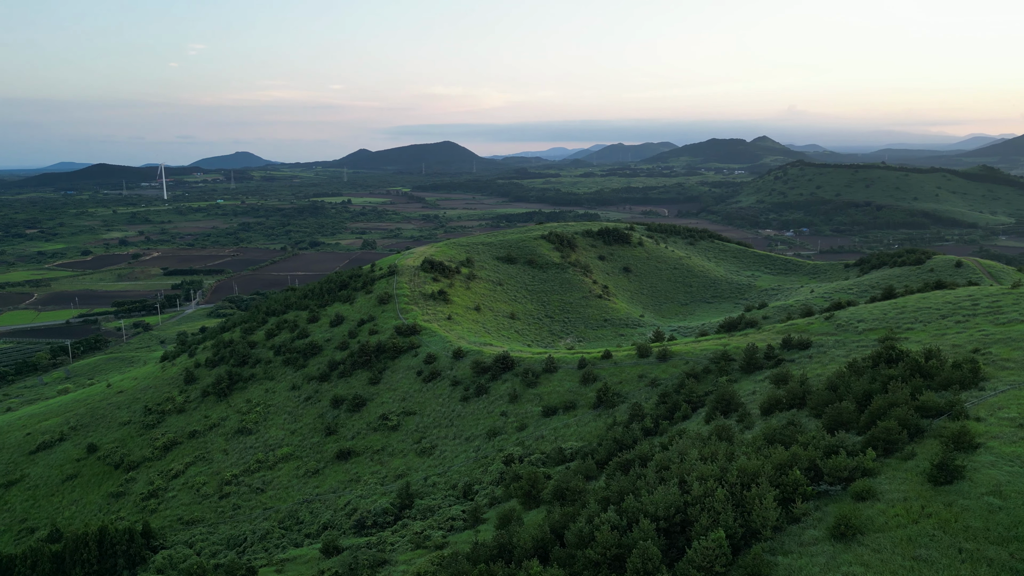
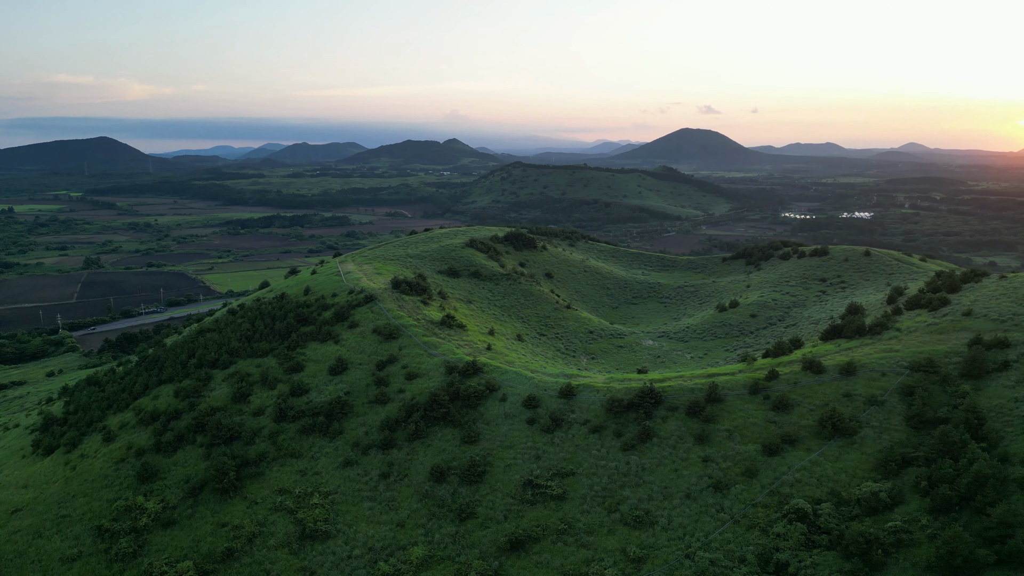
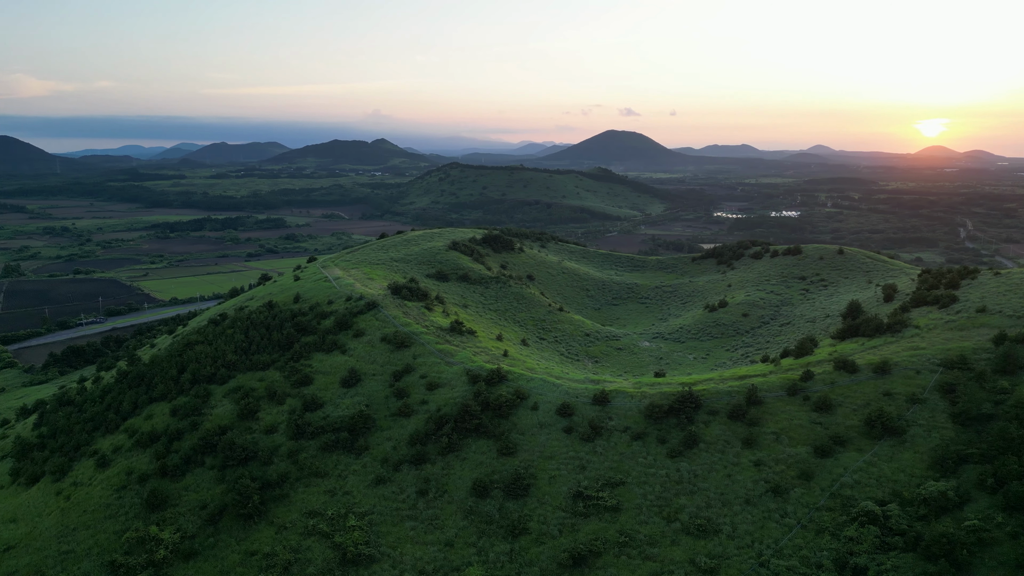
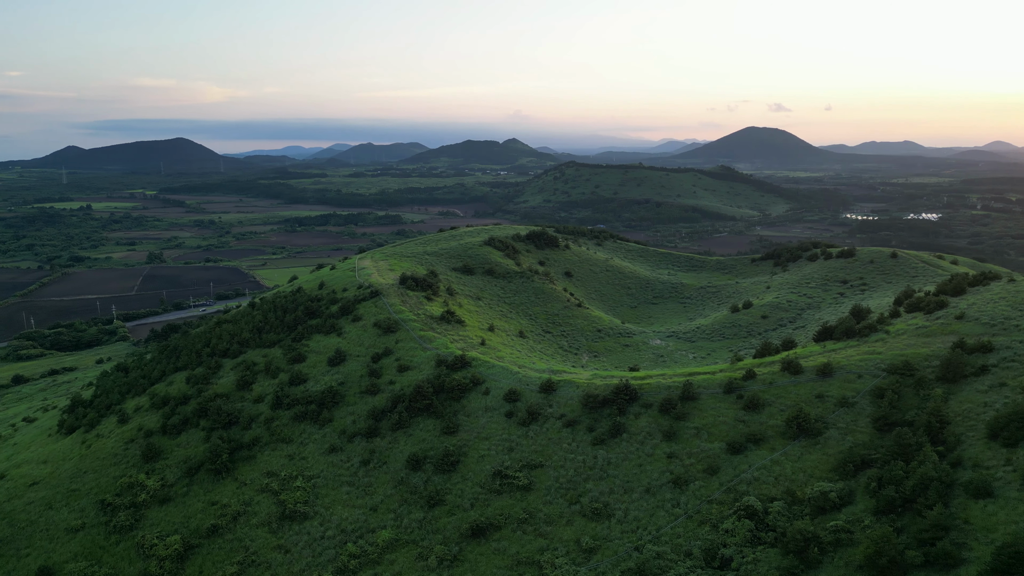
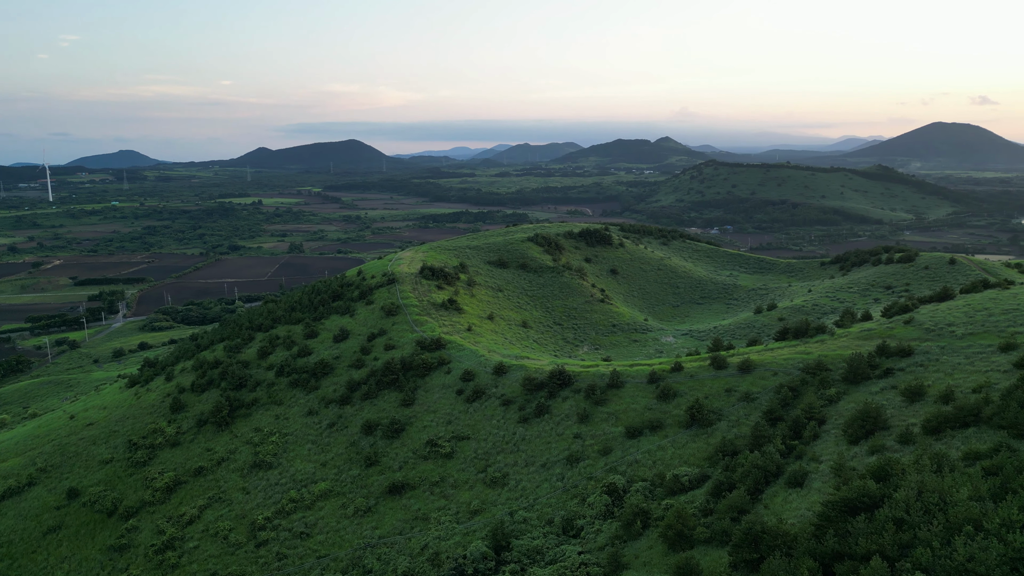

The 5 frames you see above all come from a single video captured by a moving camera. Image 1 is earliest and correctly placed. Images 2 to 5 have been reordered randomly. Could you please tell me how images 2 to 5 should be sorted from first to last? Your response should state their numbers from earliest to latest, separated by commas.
5, 4, 2, 3
